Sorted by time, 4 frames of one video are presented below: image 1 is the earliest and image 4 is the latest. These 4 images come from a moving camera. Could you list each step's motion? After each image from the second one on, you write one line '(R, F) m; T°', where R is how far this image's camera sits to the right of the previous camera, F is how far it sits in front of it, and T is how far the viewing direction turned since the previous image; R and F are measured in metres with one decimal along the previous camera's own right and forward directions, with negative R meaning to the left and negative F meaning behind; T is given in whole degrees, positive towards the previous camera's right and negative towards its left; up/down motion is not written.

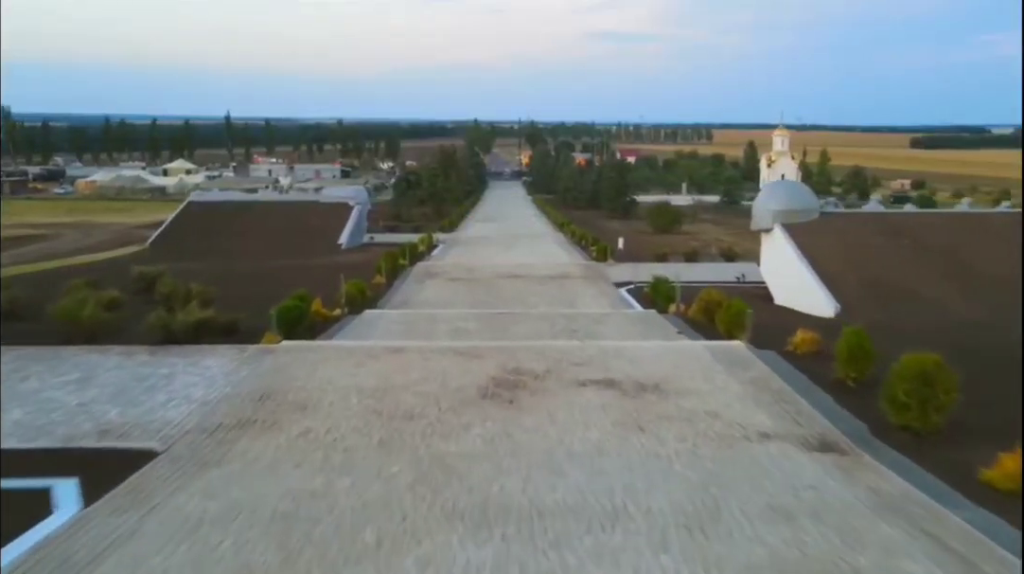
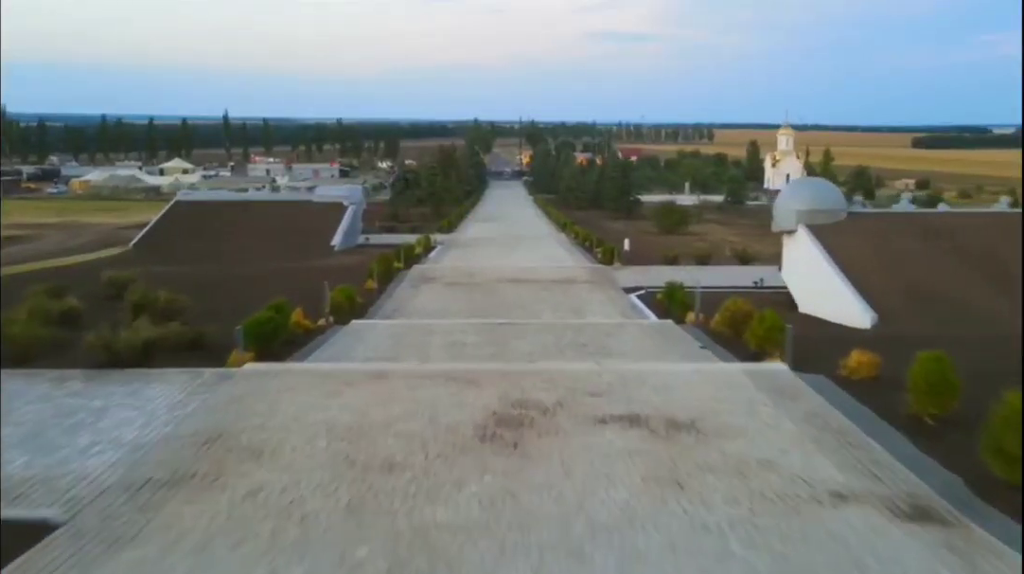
(0.0, +1.0) m; 0°
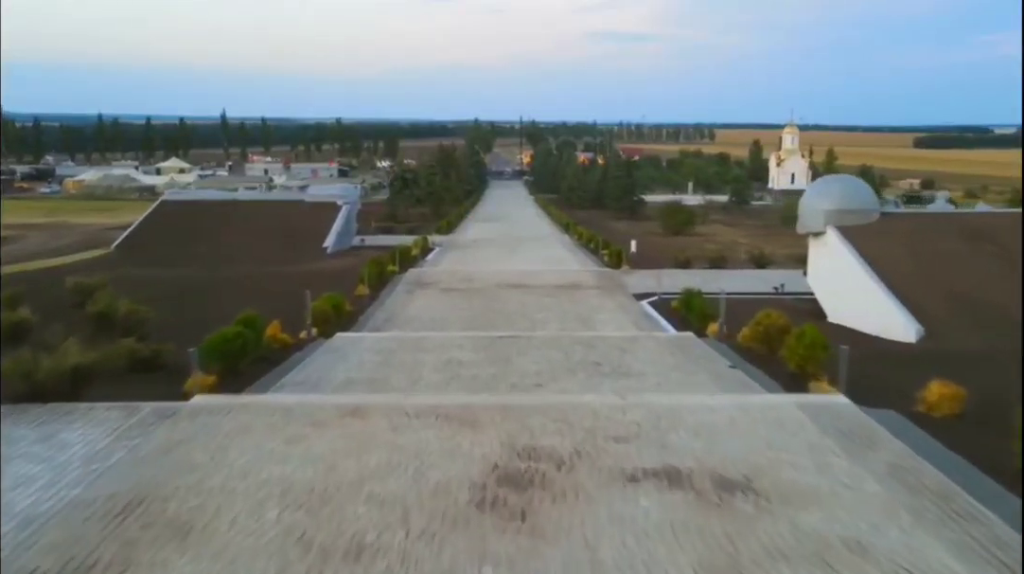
(0.0, +1.0) m; 0°
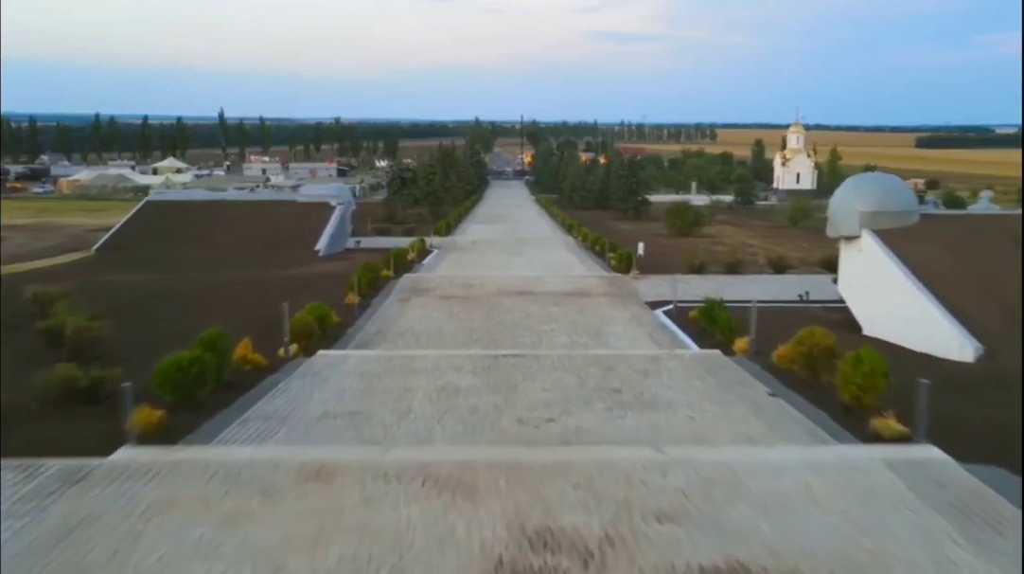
(0.0, +1.0) m; 0°
